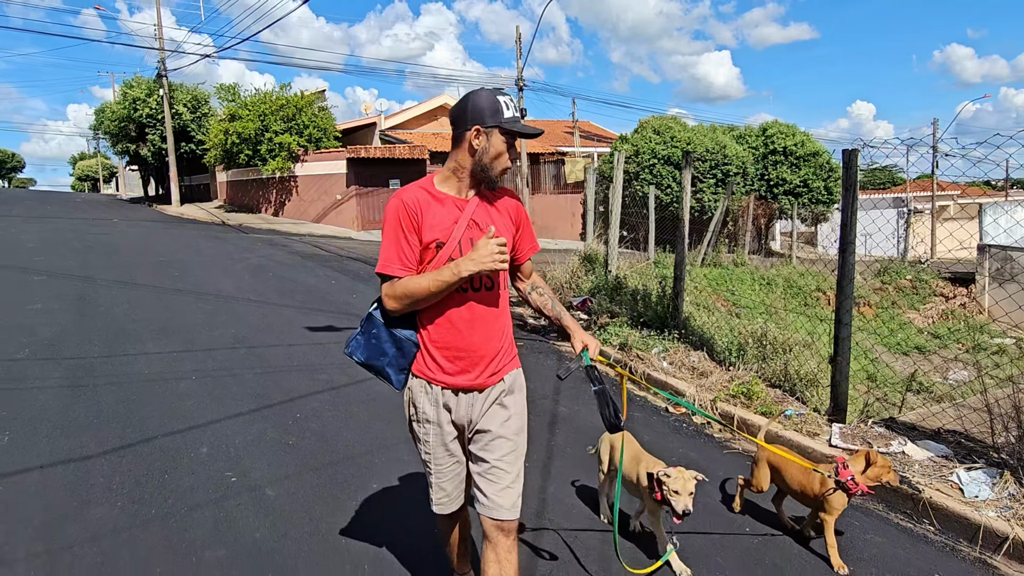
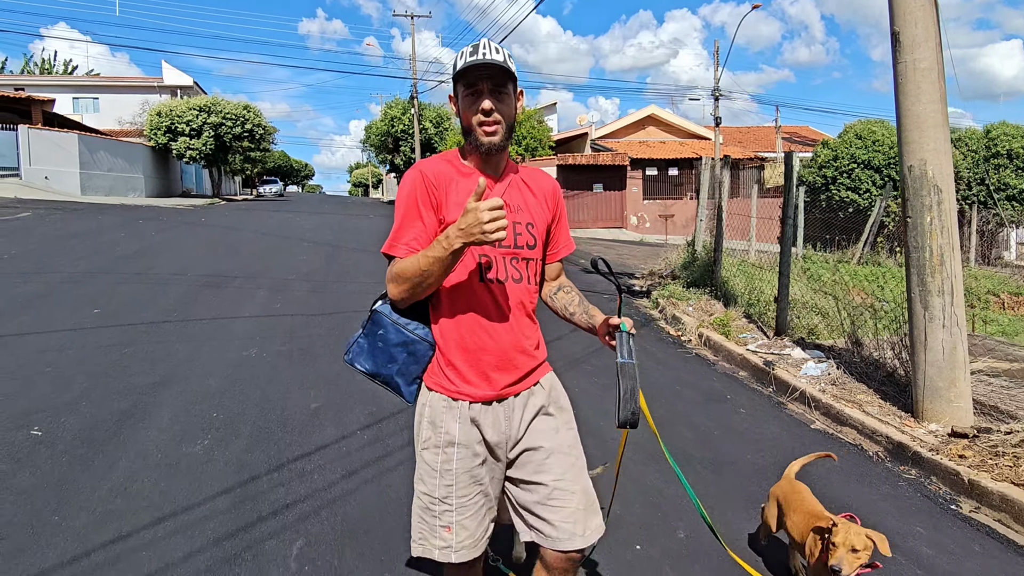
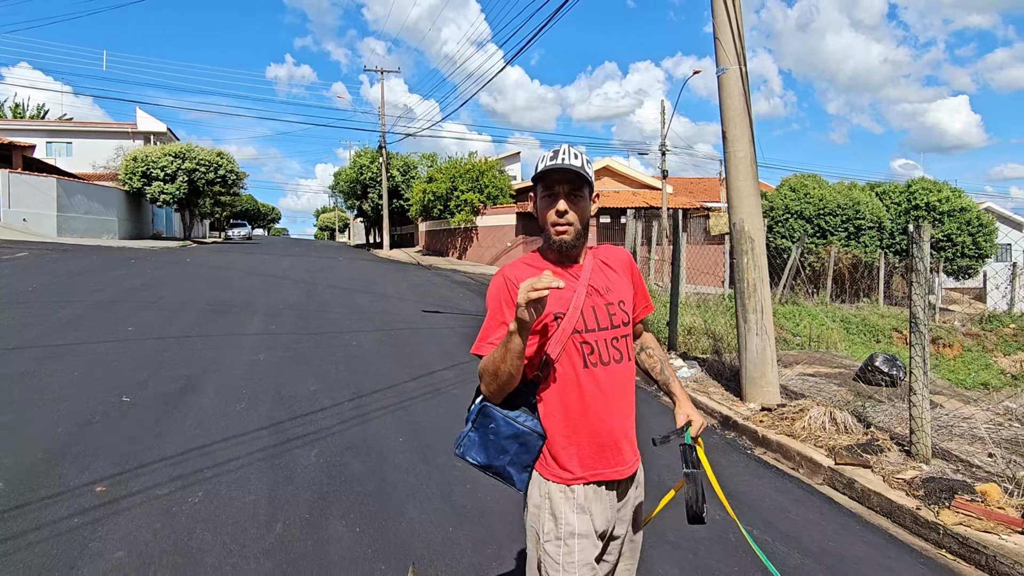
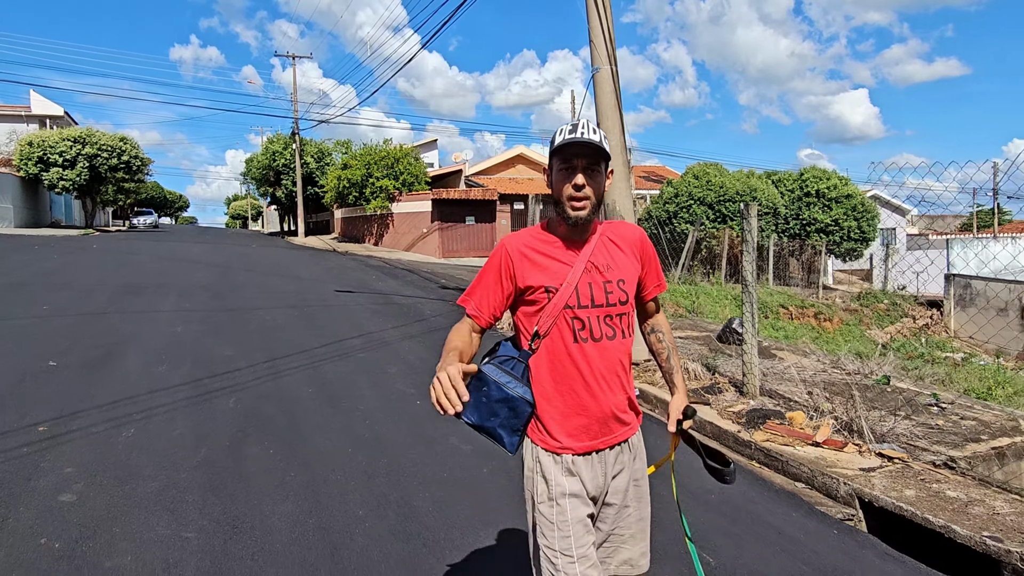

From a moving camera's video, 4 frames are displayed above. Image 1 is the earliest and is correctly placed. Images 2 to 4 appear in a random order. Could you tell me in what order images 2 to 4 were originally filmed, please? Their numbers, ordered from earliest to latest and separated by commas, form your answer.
2, 3, 4
